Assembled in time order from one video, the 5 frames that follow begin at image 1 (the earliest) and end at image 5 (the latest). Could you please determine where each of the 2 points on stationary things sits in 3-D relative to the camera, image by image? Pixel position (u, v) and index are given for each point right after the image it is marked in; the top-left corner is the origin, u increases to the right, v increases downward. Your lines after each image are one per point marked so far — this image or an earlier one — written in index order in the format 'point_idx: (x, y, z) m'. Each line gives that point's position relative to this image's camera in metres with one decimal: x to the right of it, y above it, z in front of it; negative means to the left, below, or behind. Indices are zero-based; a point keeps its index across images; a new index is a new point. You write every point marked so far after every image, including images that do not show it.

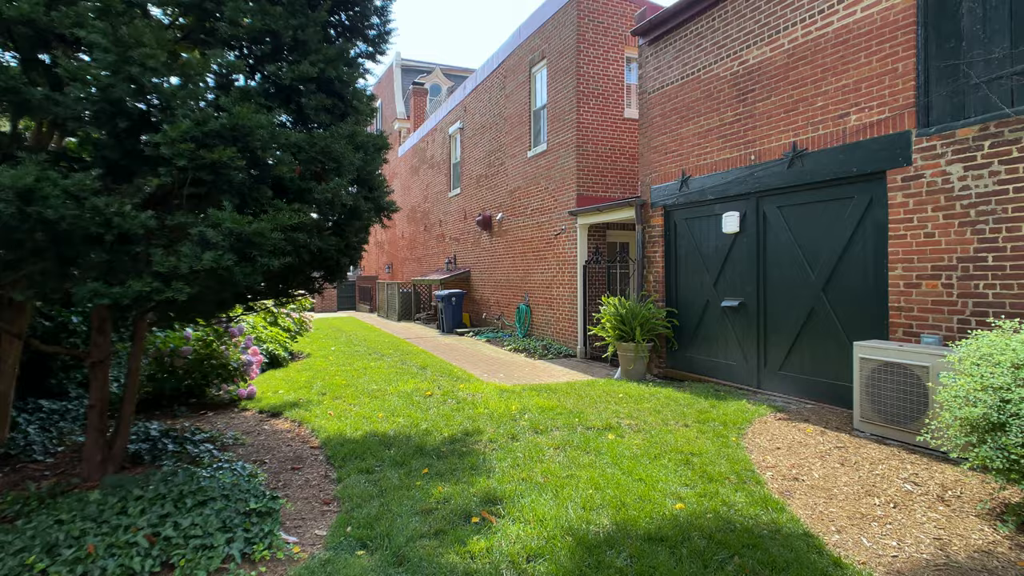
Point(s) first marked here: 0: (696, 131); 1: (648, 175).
0: (+2.4, +2.0, +7.2) m
1: (+1.9, +1.6, +8.1) m
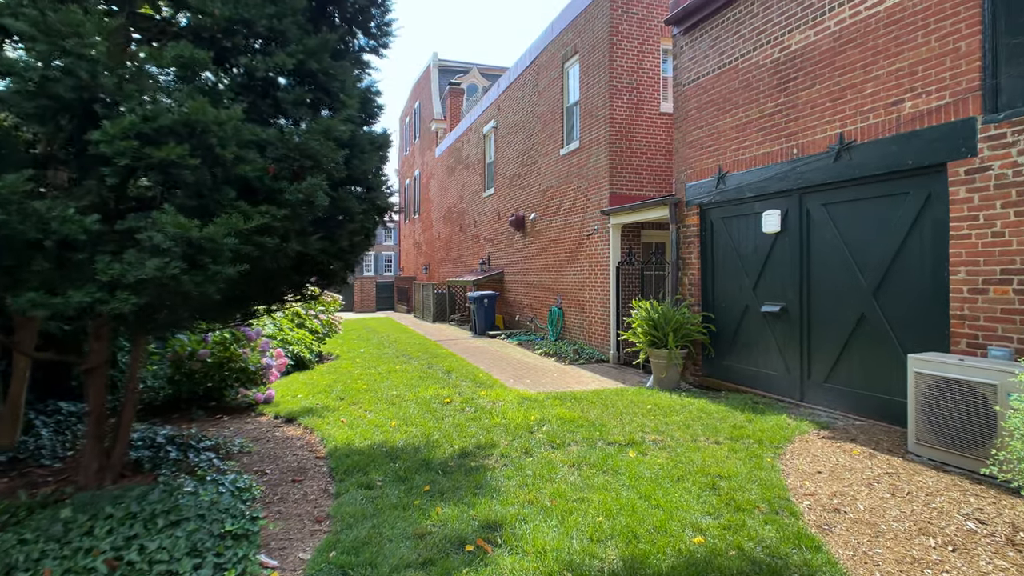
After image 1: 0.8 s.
0: (+2.7, +2.0, +6.7) m
1: (+2.3, +1.6, +7.6) m
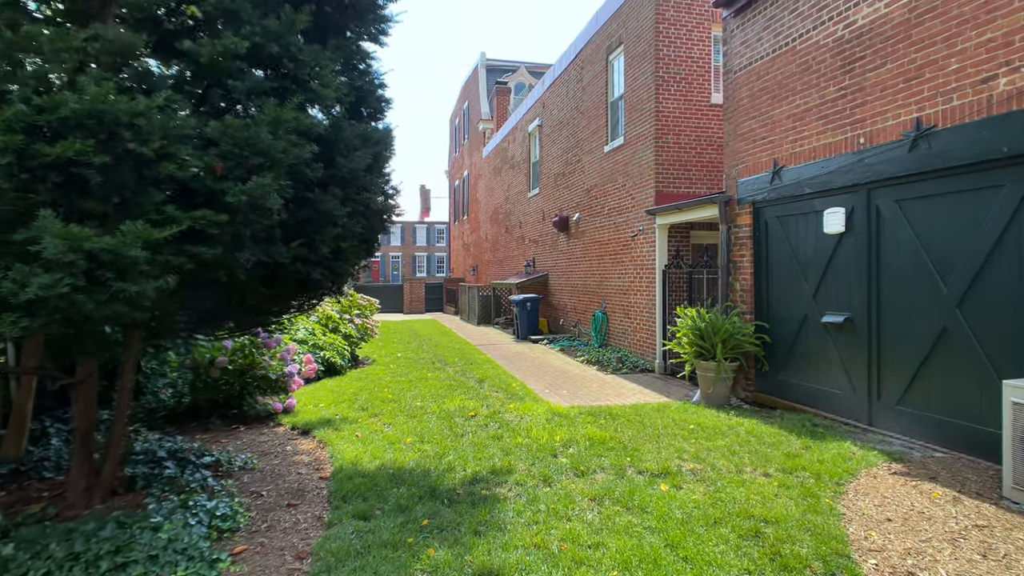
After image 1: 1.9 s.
0: (+3.0, +1.9, +6.0) m
1: (+2.7, +1.5, +7.0) m
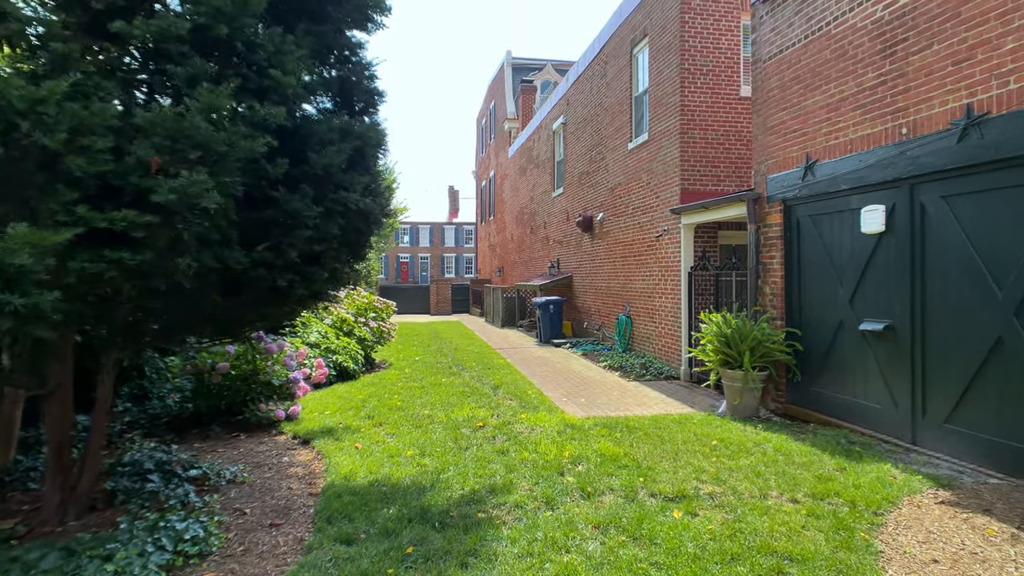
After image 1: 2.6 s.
0: (+3.1, +1.8, +5.6) m
1: (+2.9, +1.4, +6.5) m
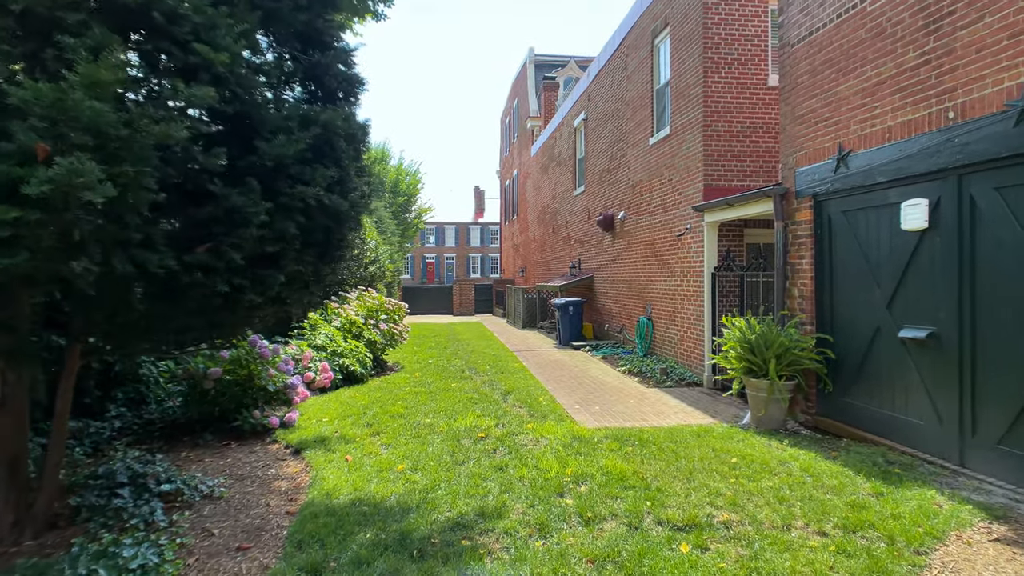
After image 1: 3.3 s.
0: (+3.1, +1.8, +5.1) m
1: (+3.0, +1.4, +6.0) m
